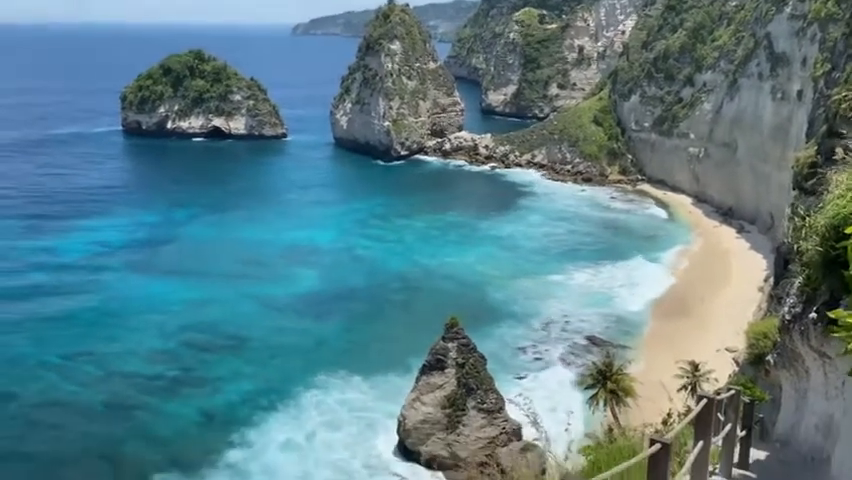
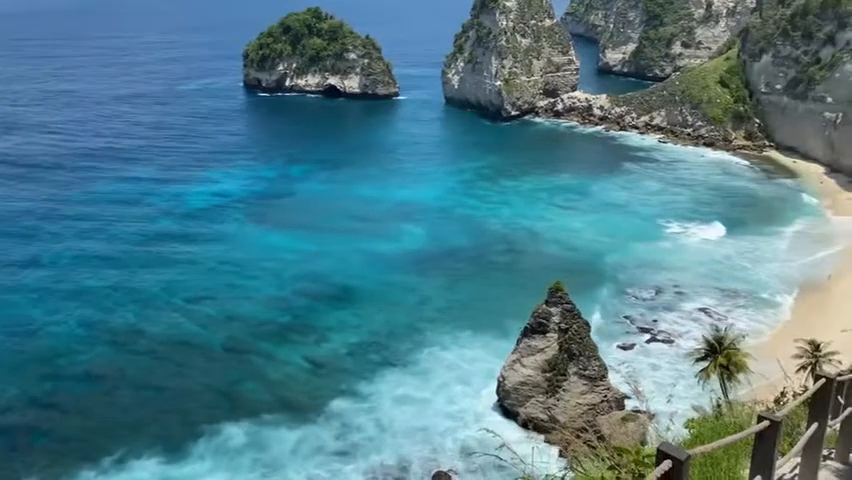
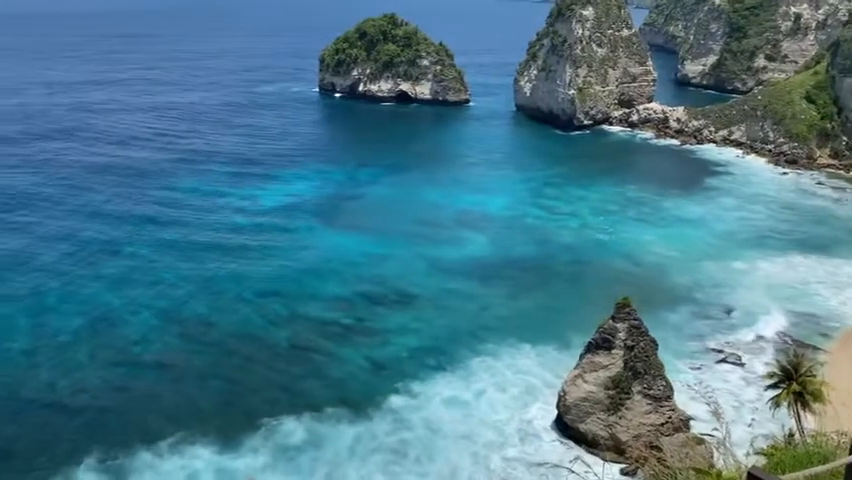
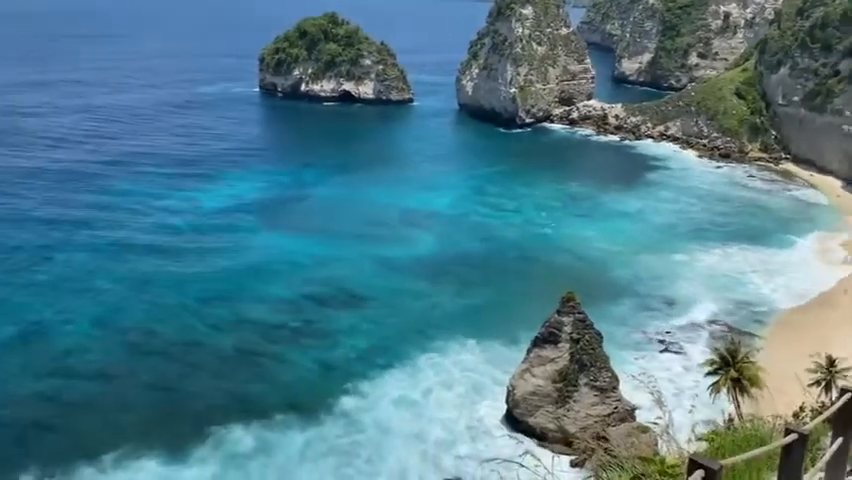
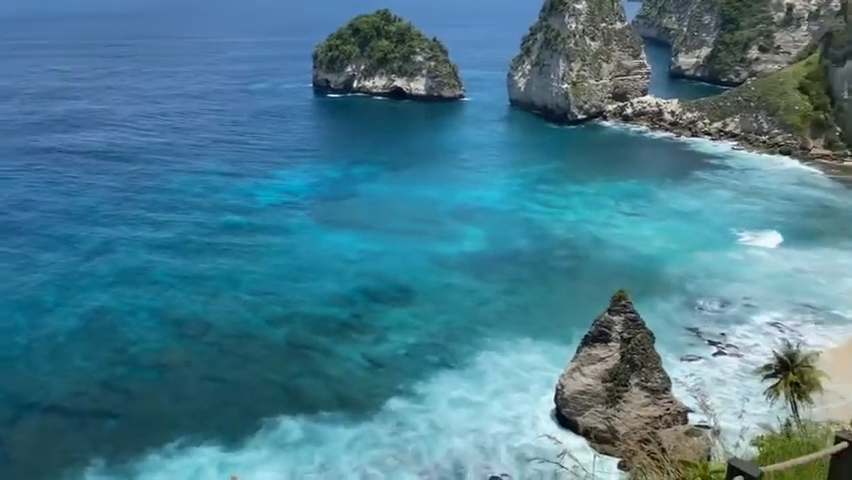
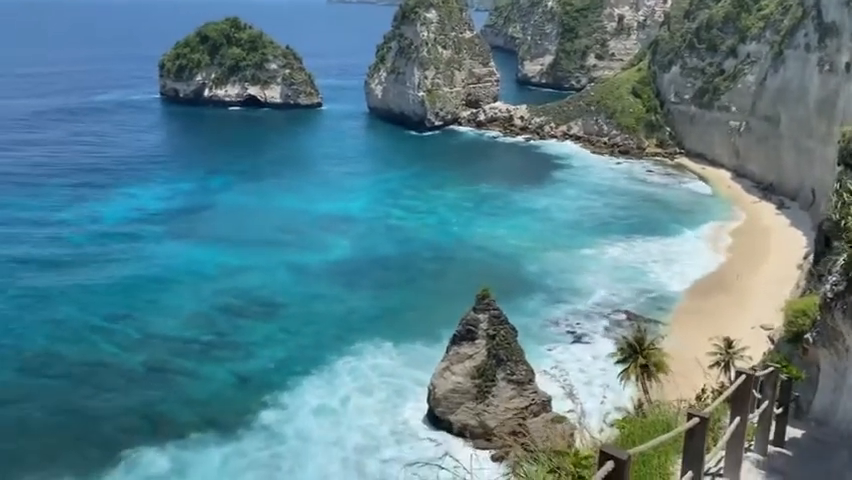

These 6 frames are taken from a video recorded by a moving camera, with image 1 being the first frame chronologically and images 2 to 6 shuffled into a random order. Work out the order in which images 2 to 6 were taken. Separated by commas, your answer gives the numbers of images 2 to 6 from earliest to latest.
6, 4, 3, 5, 2
